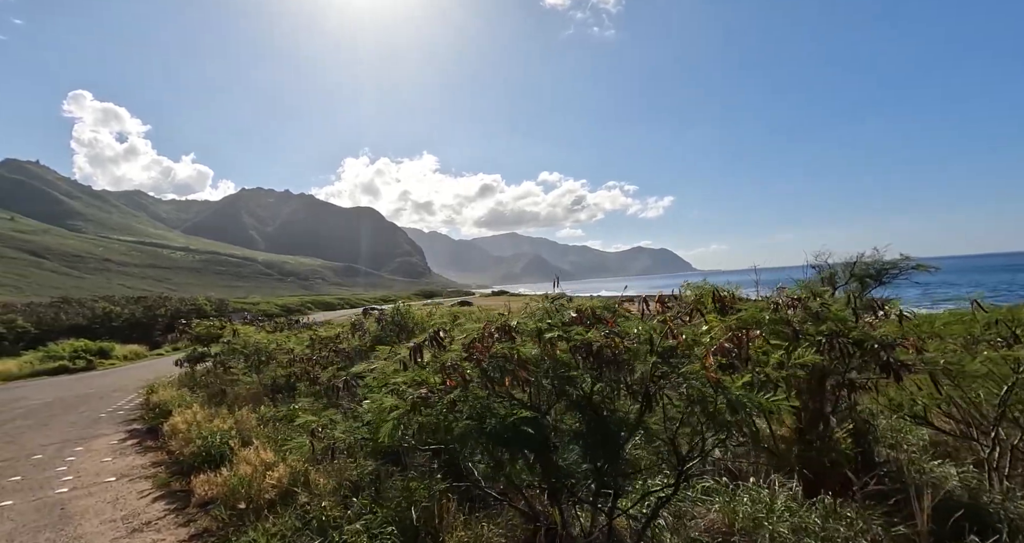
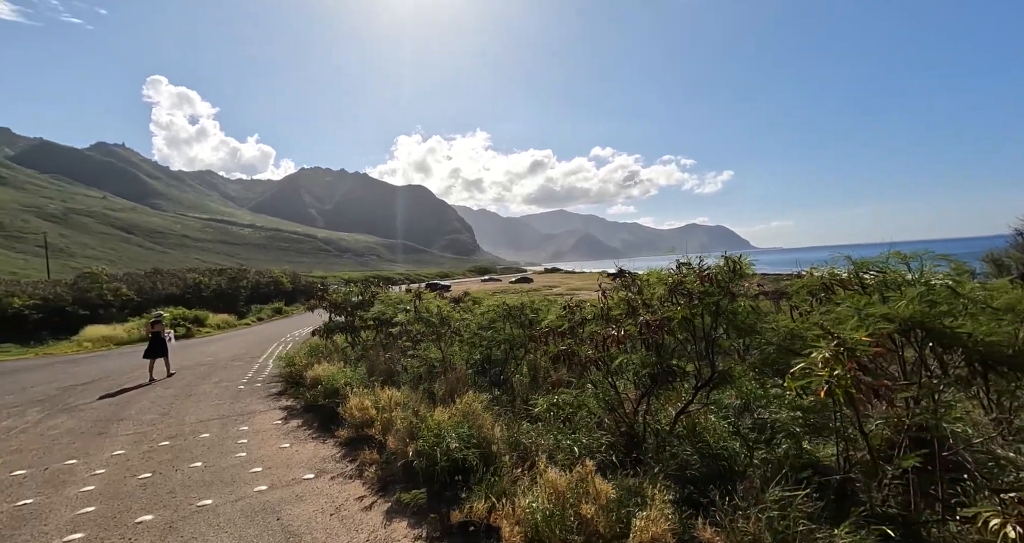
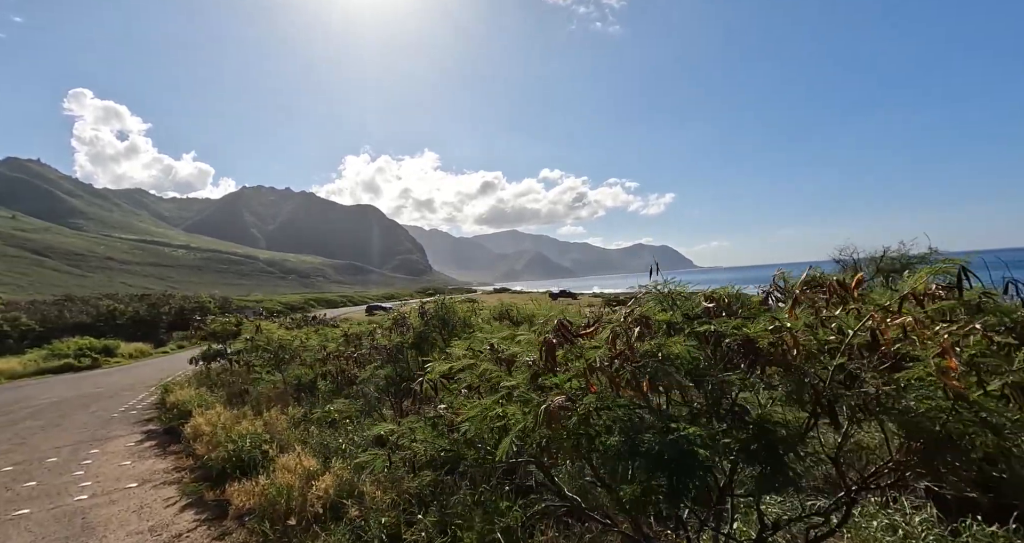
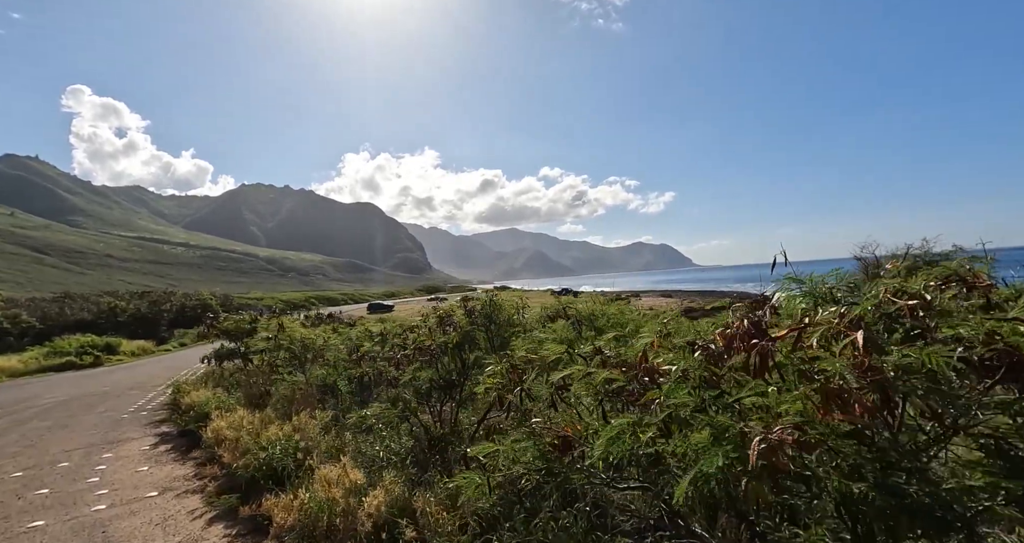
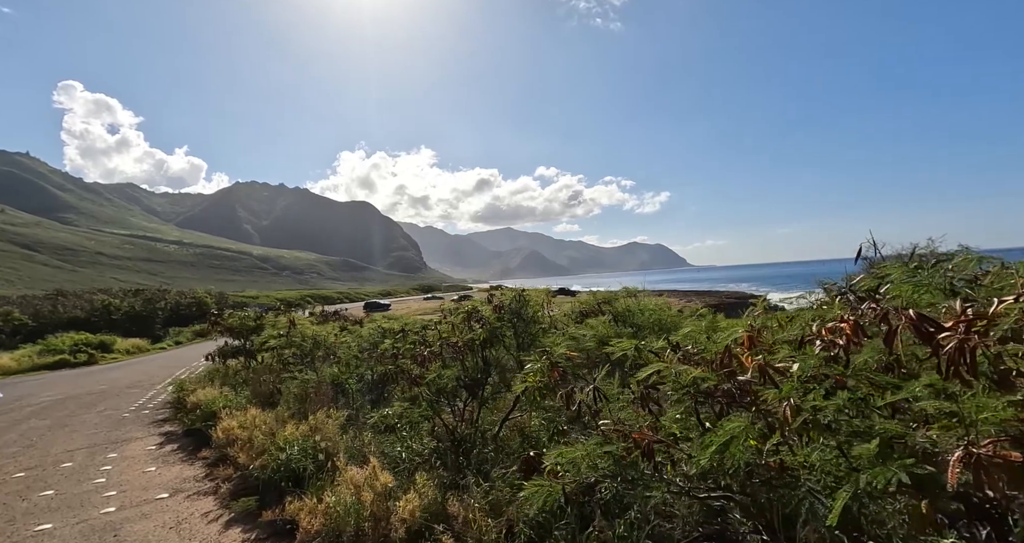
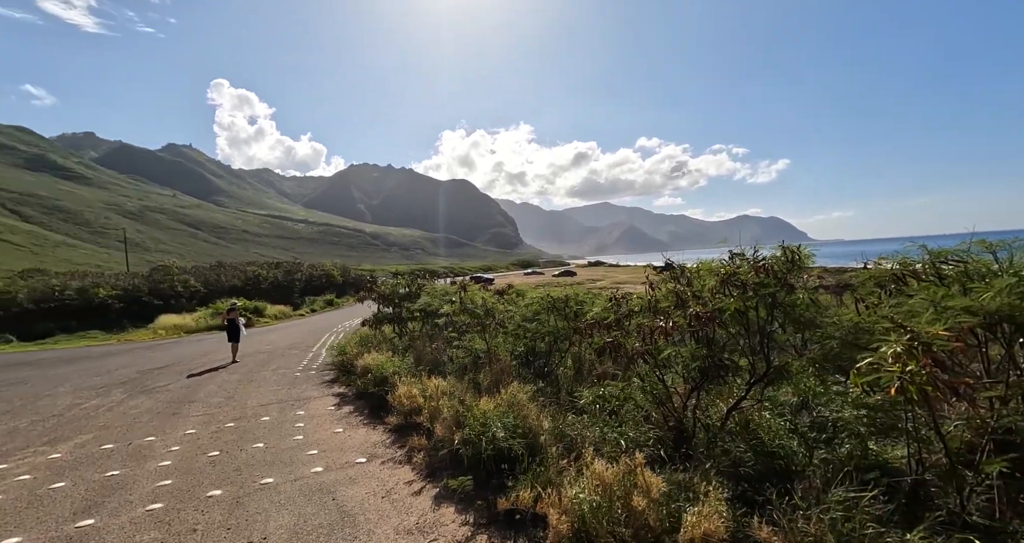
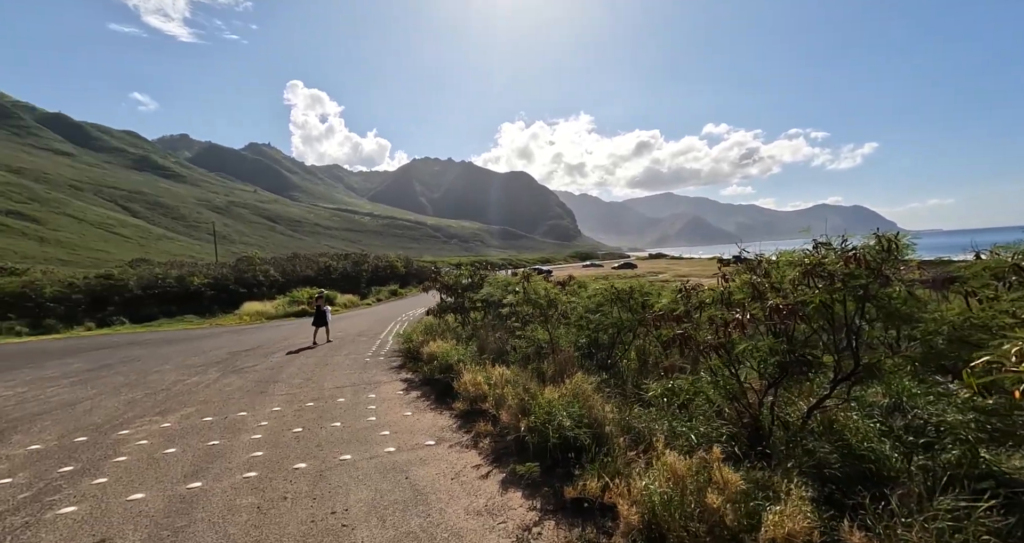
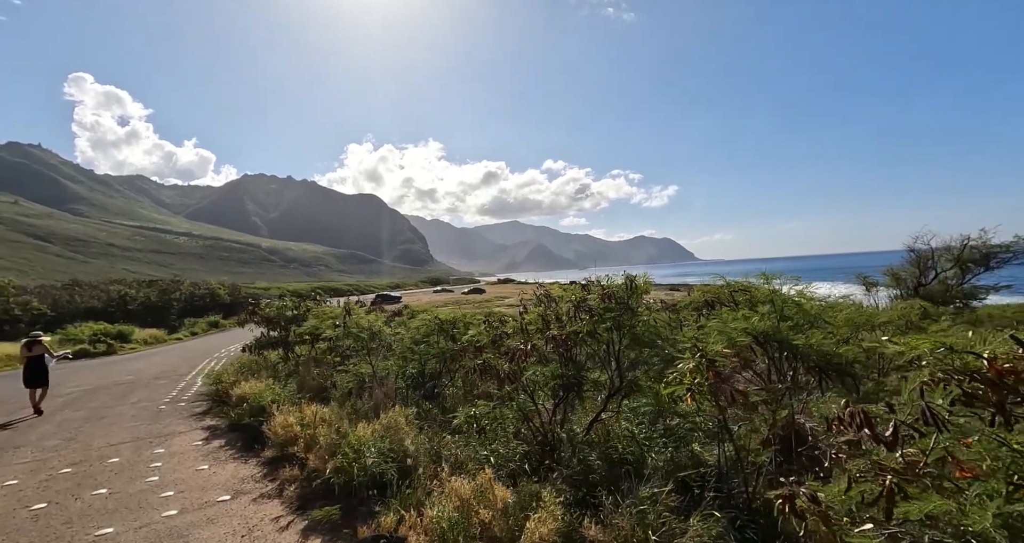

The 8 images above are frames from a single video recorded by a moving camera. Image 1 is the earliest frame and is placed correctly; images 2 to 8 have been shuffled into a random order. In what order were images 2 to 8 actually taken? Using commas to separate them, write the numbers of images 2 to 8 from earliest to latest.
3, 4, 5, 8, 2, 6, 7
